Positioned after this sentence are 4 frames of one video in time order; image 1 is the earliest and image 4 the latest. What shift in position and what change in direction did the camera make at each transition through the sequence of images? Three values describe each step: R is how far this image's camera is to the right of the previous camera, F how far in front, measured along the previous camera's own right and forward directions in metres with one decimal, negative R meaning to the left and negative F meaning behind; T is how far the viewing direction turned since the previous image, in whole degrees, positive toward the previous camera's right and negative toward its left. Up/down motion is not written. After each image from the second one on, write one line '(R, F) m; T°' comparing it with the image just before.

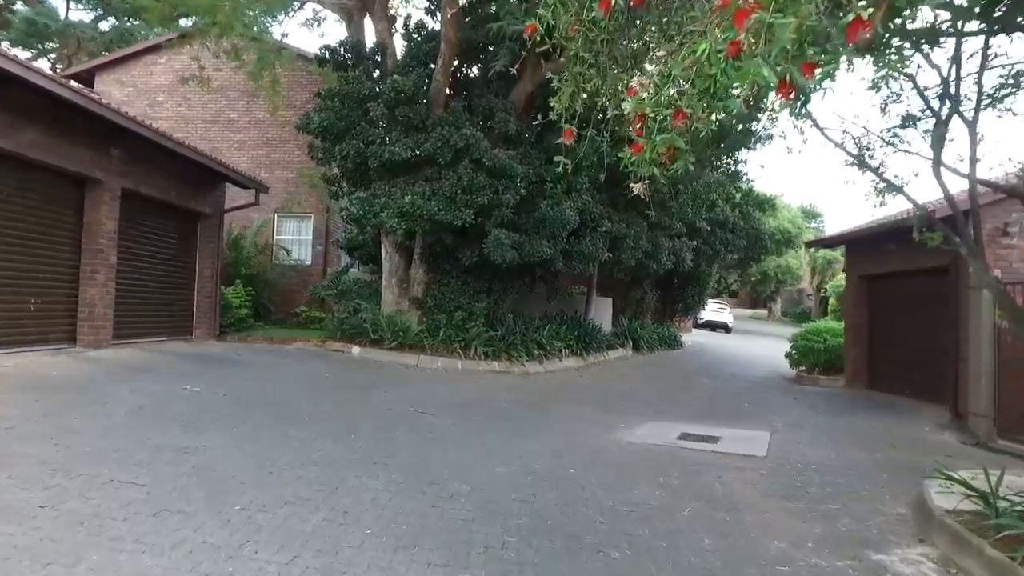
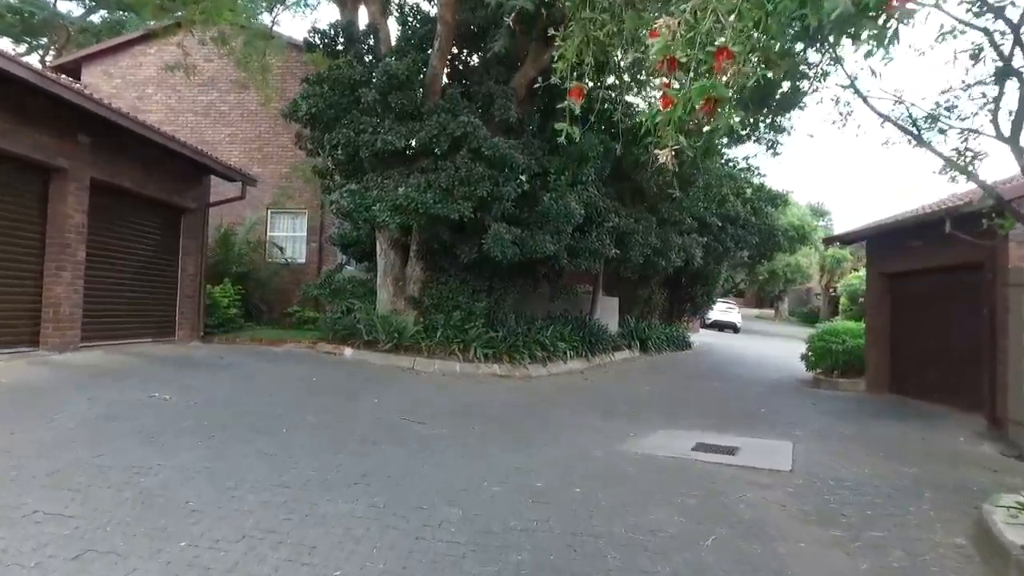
(0.0, +0.8) m; 0°
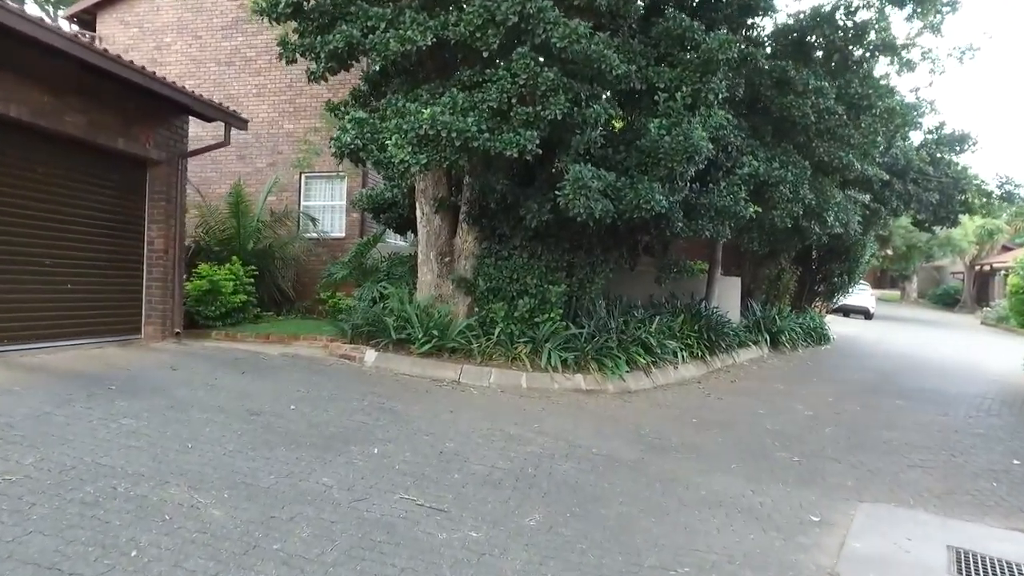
(0.0, +4.0) m; -8°
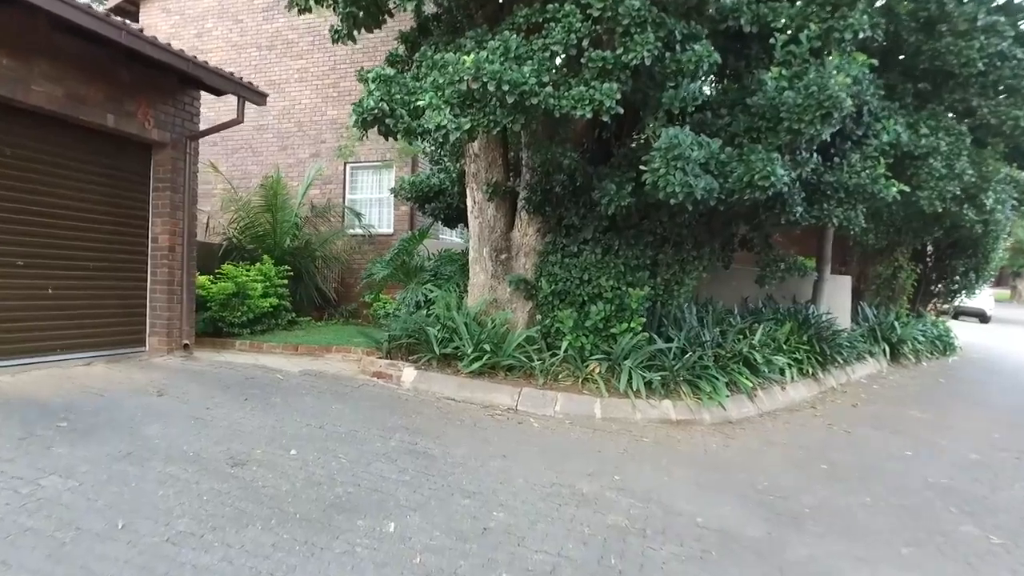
(-0.1, +1.8) m; -6°
